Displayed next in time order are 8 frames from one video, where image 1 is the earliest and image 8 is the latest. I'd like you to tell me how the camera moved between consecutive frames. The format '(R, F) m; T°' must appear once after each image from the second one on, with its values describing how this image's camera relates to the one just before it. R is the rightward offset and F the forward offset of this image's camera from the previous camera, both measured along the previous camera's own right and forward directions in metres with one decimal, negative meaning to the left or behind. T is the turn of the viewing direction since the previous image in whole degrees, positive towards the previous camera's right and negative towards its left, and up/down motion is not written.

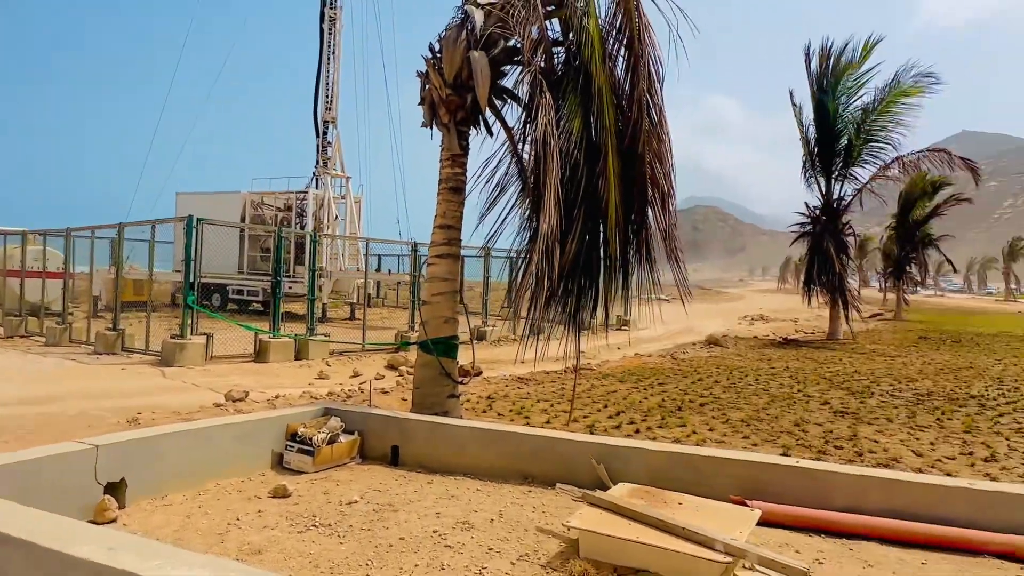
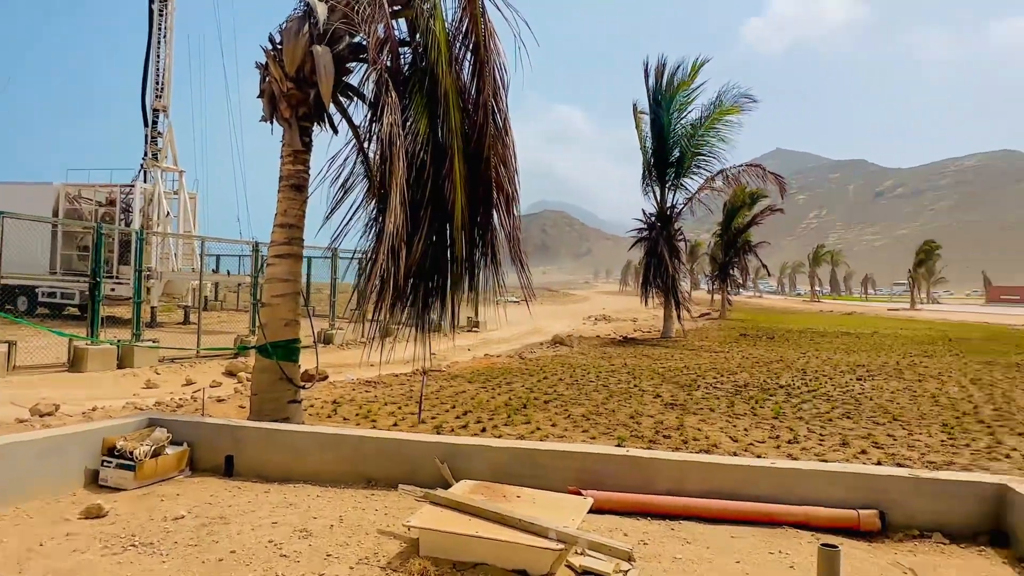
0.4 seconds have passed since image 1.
(+1.1, 0.0) m; +5°
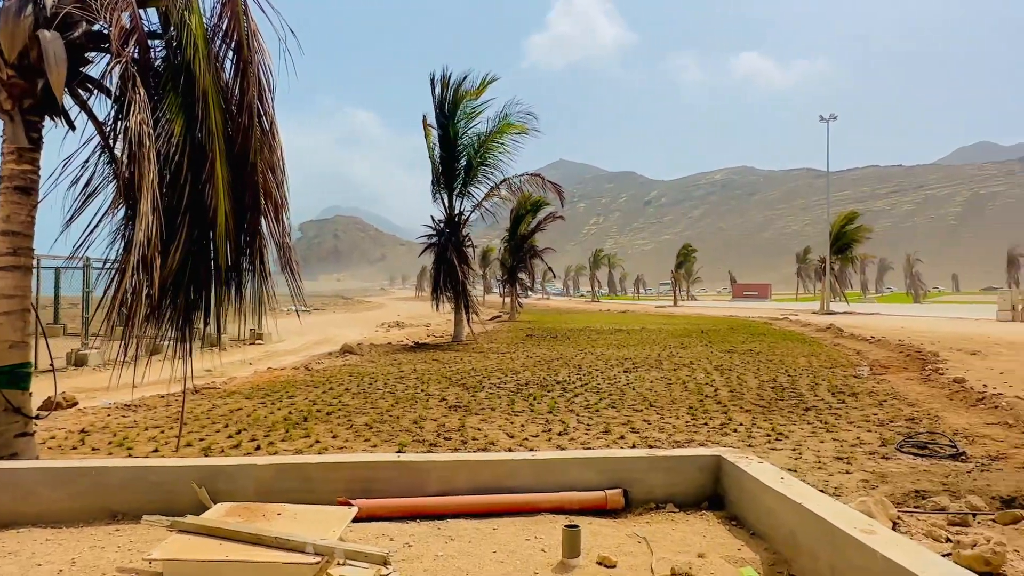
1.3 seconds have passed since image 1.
(+1.4, -0.2) m; +9°
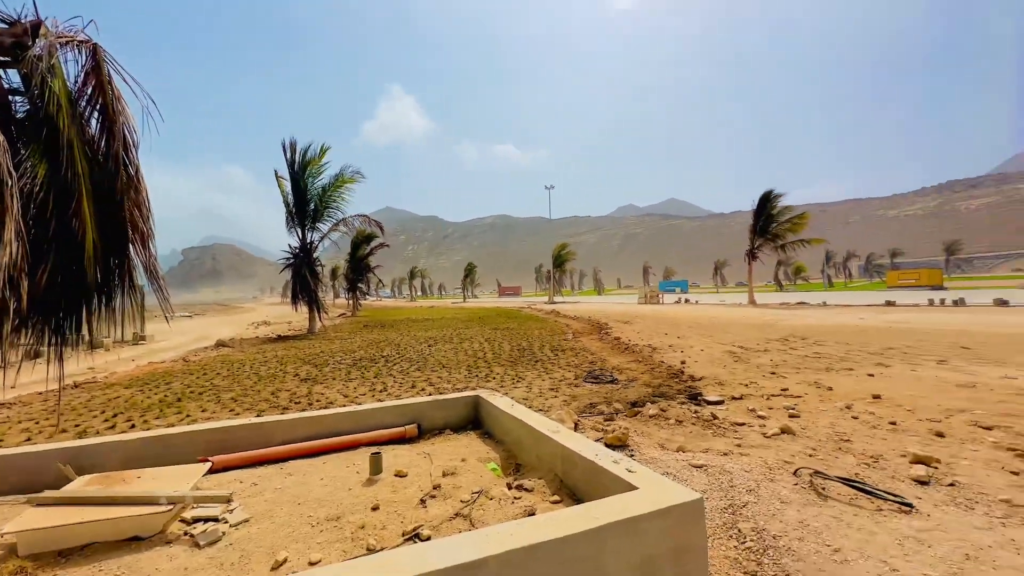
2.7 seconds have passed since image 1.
(+1.2, -2.3) m; +12°
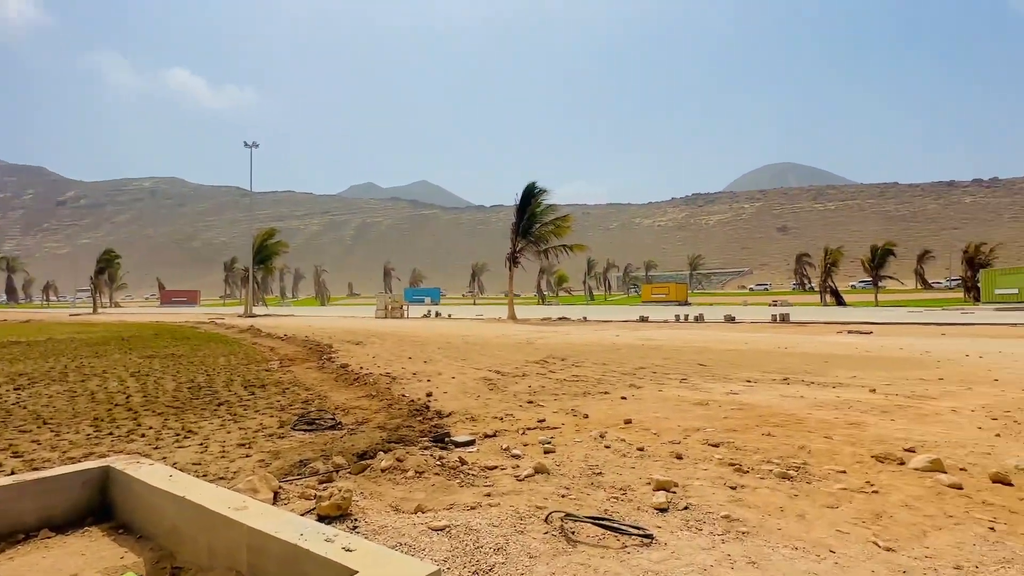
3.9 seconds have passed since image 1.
(+1.7, +1.4) m; +21°
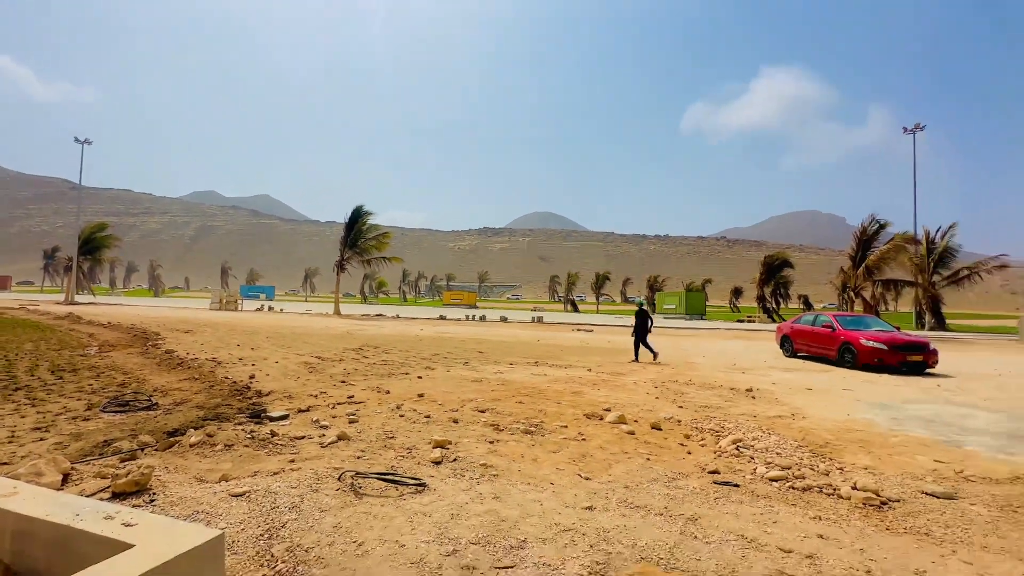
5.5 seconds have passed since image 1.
(+1.3, -1.9) m; +12°
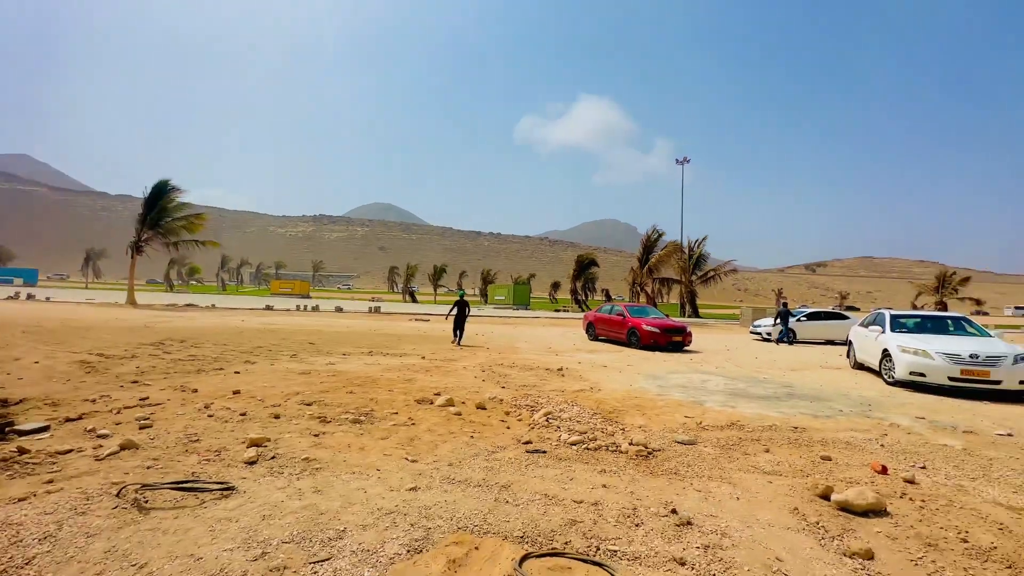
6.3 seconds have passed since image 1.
(+0.6, -0.5) m; +18°
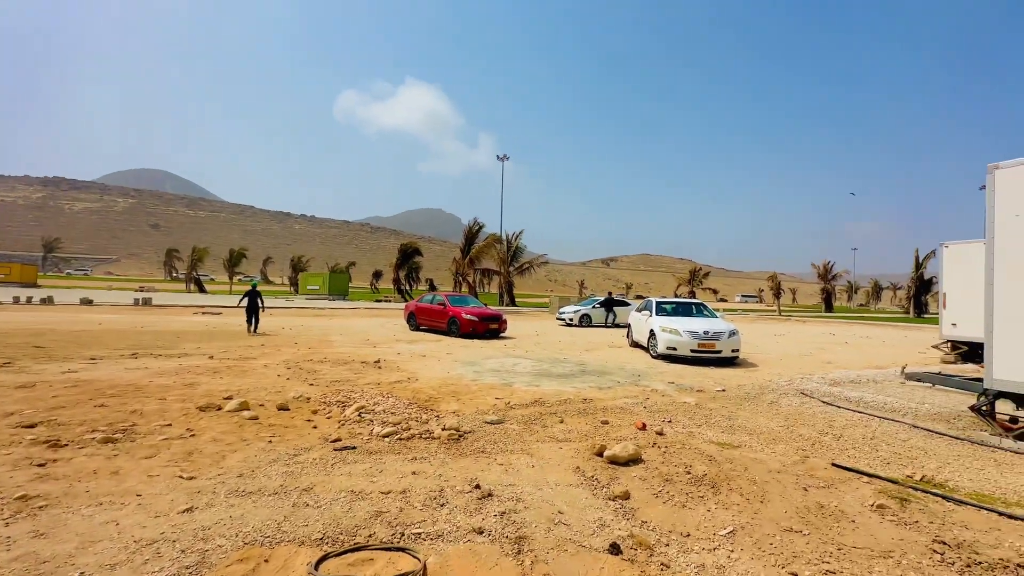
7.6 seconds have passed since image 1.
(+0.7, -0.2) m; +20°
